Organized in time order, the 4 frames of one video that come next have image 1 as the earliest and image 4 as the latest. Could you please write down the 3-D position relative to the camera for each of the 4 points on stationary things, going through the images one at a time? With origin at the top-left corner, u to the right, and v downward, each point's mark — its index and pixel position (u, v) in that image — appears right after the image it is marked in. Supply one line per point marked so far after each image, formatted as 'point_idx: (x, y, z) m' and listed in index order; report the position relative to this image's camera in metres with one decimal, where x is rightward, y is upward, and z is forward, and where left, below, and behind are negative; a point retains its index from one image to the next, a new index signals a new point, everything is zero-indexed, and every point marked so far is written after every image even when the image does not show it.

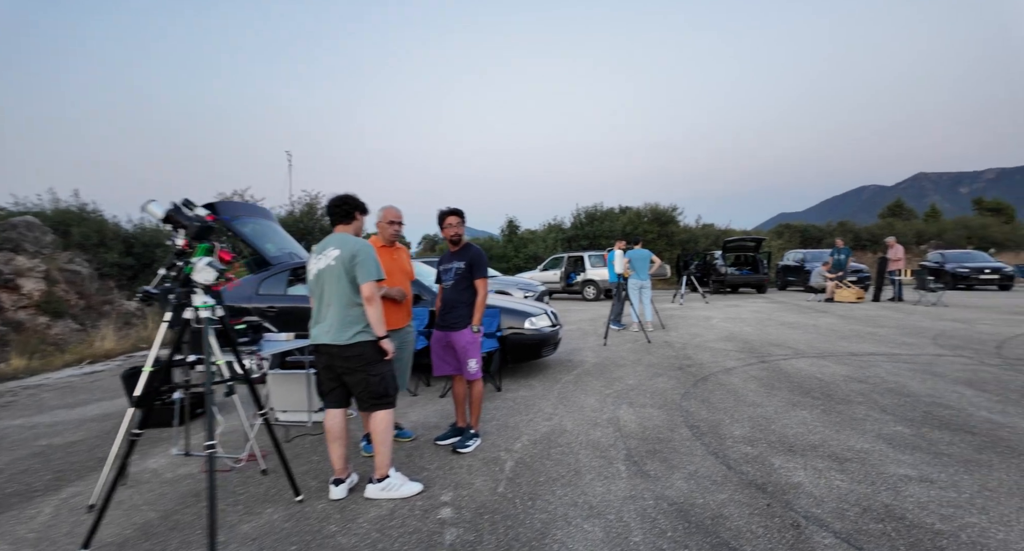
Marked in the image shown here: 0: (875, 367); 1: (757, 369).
0: (+4.4, -1.1, +5.2) m
1: (+3.0, -1.2, +5.2) m
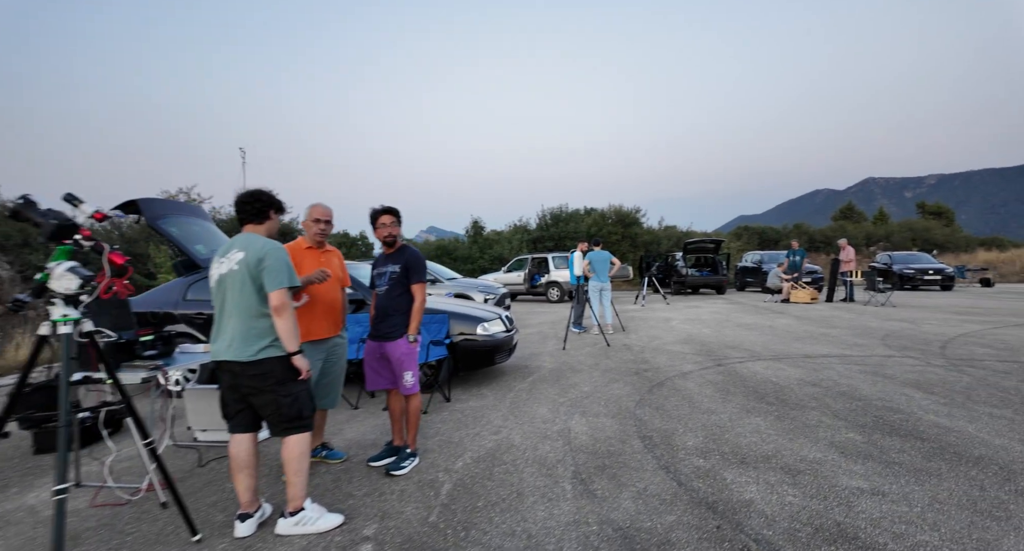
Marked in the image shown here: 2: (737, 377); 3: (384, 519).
0: (+3.9, -1.2, +5.2) m
1: (+2.4, -1.2, +5.1) m
2: (+2.7, -1.2, +4.9) m
3: (-0.8, -1.5, +2.6) m
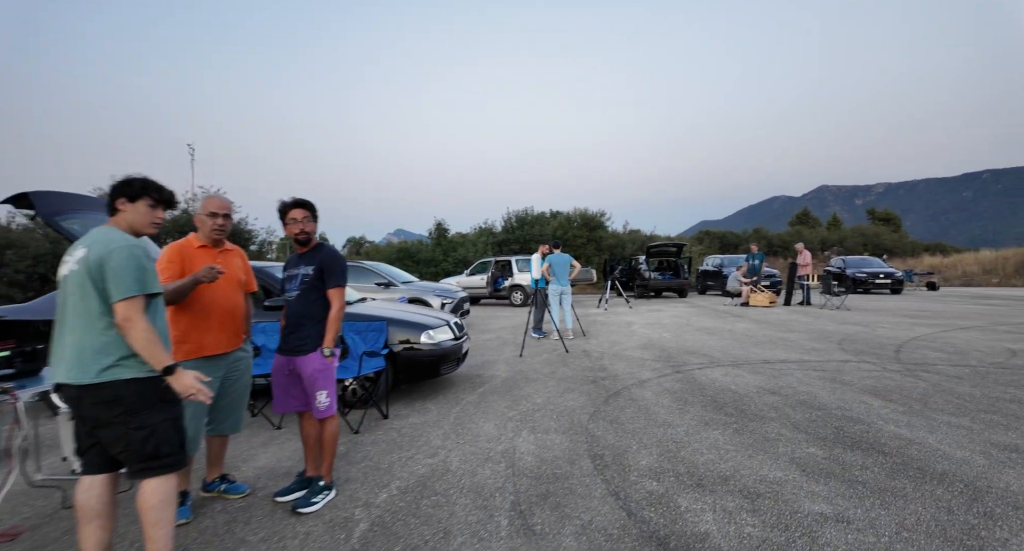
0: (+3.3, -1.2, +5.0) m
1: (+1.9, -1.2, +4.9) m
2: (+2.1, -1.2, +4.7) m
3: (-1.2, -1.5, +2.2) m
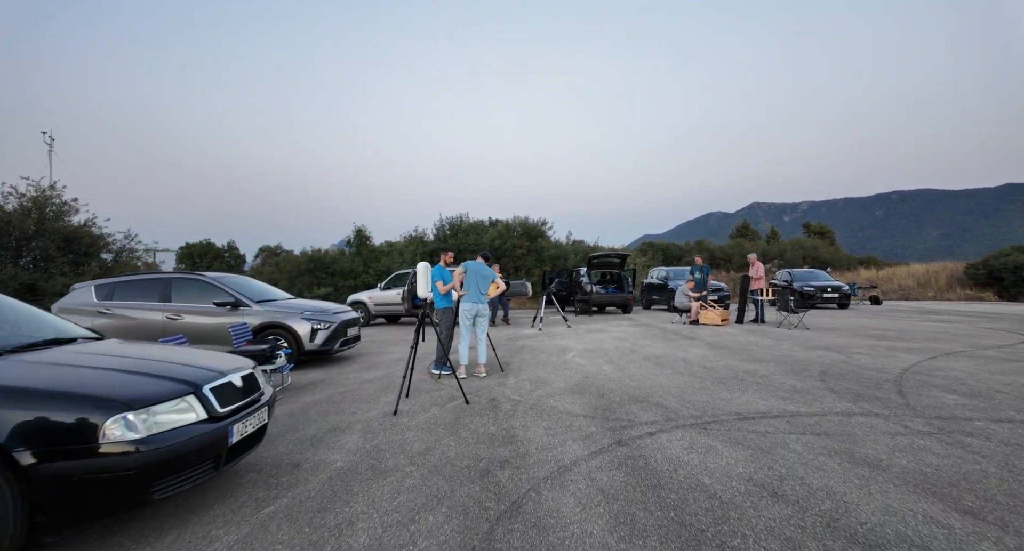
0: (+2.1, -1.4, +3.2) m
1: (+0.7, -1.4, +2.9) m
2: (+0.9, -1.4, +2.8) m
3: (-2.0, -1.6, -0.1) m
